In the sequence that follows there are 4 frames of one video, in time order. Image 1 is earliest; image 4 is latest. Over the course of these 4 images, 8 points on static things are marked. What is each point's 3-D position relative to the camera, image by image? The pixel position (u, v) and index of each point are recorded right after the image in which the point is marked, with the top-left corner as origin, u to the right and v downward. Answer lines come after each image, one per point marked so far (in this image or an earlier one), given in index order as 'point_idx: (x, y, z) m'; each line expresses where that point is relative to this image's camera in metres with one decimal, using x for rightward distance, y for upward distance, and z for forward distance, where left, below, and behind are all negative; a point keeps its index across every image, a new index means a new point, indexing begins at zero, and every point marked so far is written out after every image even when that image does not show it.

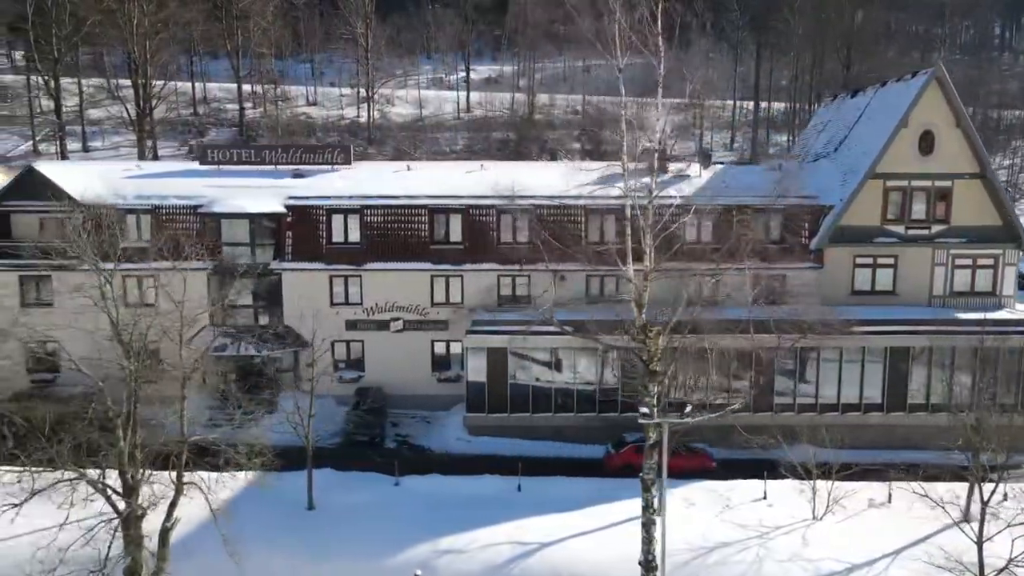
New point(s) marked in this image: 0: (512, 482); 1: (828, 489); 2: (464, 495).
0: (0.0, -5.5, +19.8) m
1: (+9.1, -5.7, +19.8) m
2: (-1.3, -5.7, +19.2) m
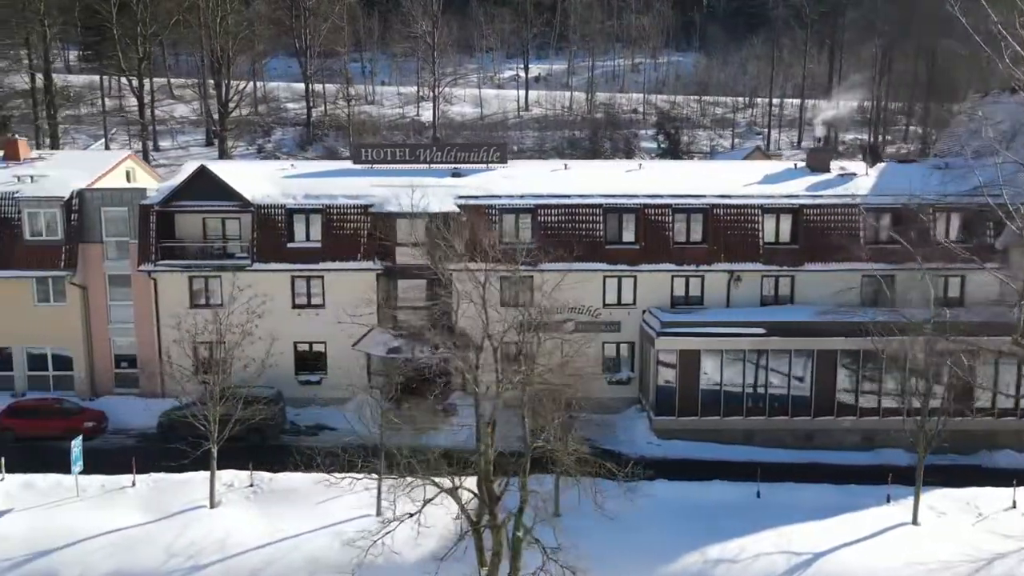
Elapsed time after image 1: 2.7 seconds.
0: (+6.5, -5.6, +19.3) m
1: (+15.6, -5.8, +19.2) m
2: (+5.2, -5.7, +18.7) m
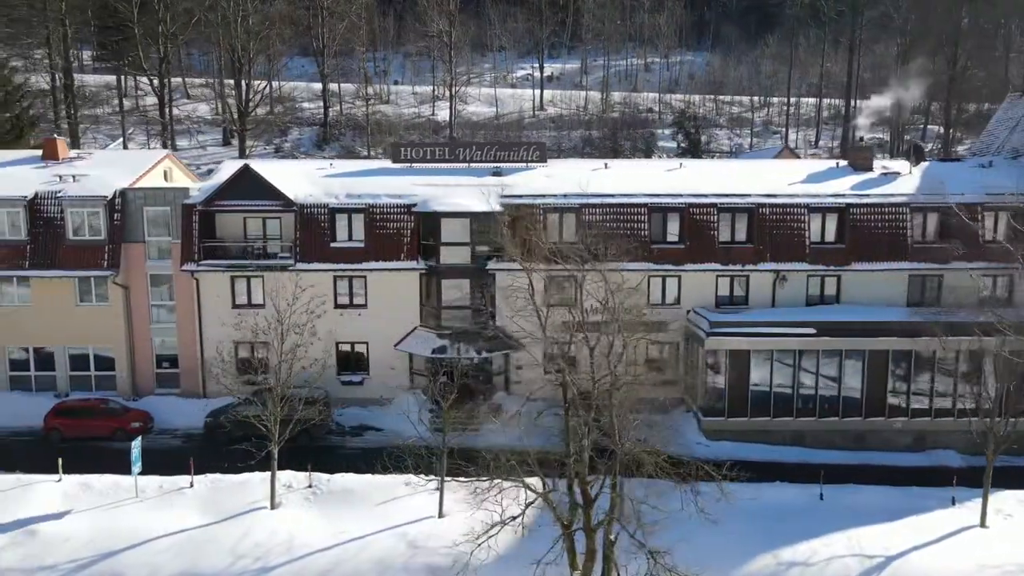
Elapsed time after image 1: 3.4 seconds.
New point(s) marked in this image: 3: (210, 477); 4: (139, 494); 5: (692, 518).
0: (+8.2, -5.6, +19.1) m
1: (+17.2, -5.8, +19.0) m
2: (+6.8, -5.7, +18.5) m
3: (-8.4, -5.3, +19.4) m
4: (-10.0, -5.5, +18.7) m
5: (+4.1, -5.9, +17.6) m
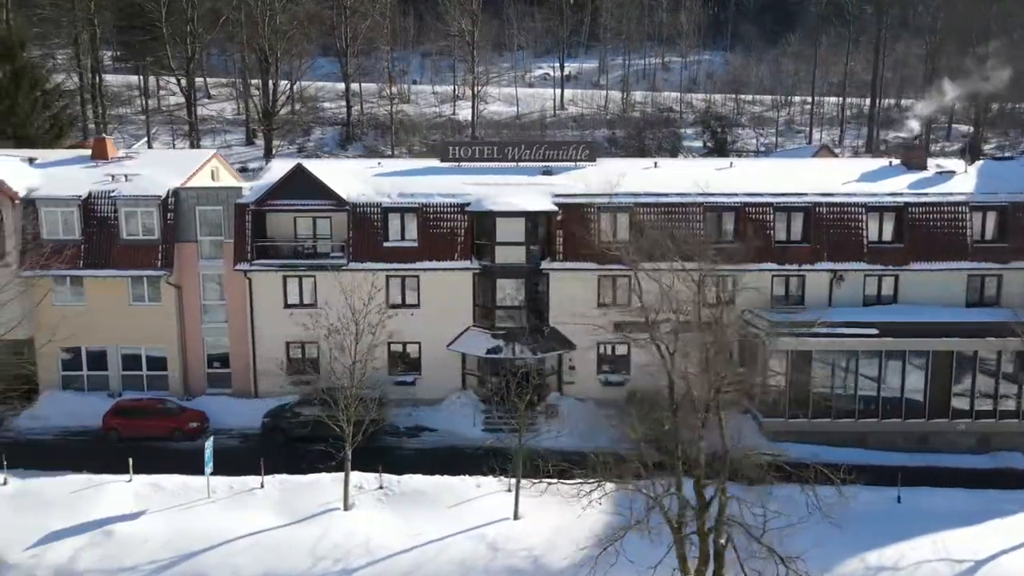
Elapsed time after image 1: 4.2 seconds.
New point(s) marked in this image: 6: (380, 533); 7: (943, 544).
0: (+10.1, -5.6, +18.9) m
1: (+19.1, -5.8, +18.7) m
2: (+8.8, -5.7, +18.3) m
3: (-6.5, -5.3, +19.3) m
4: (-8.1, -5.5, +18.6) m
5: (+6.0, -5.9, +17.4) m
6: (-3.2, -6.0, +17.1) m
7: (+10.2, -6.1, +16.7) m
